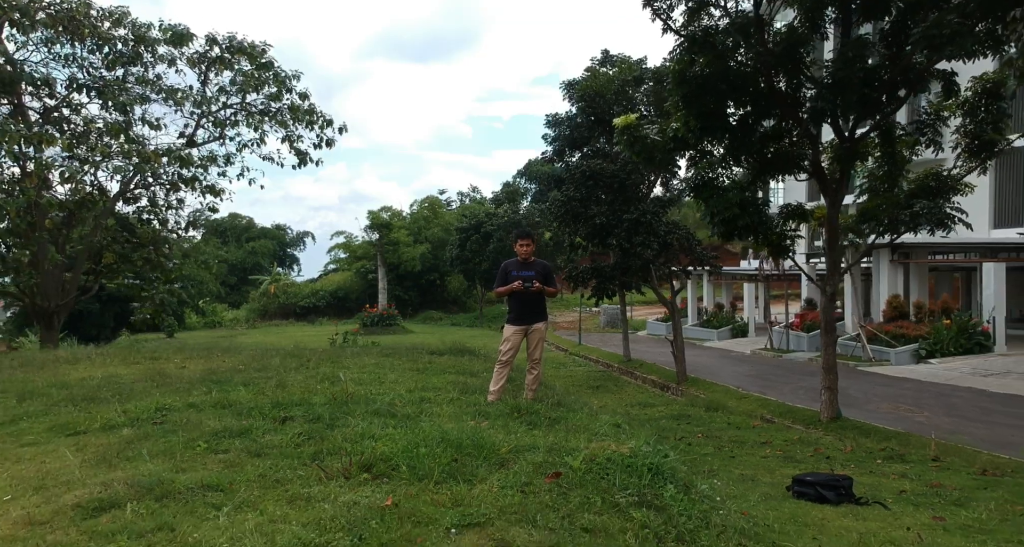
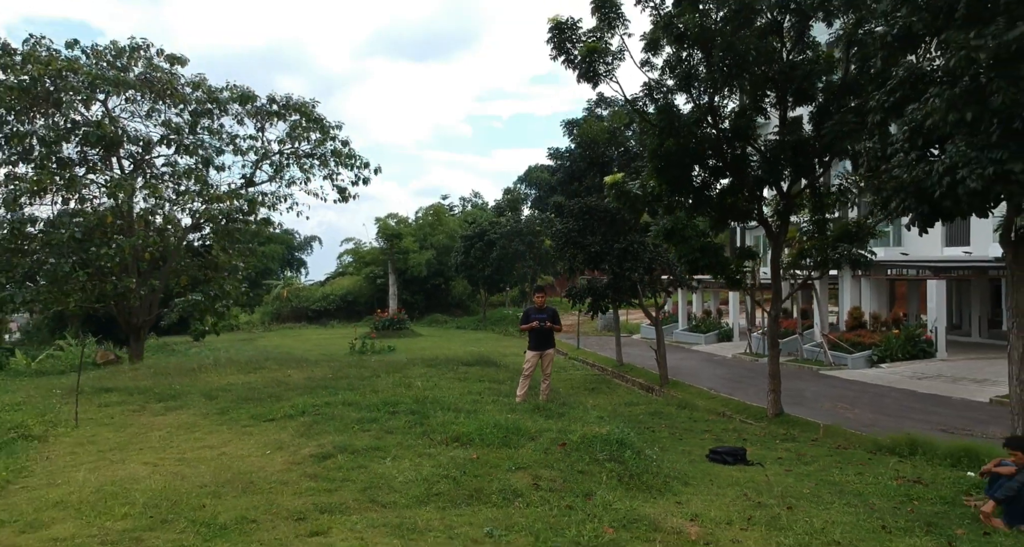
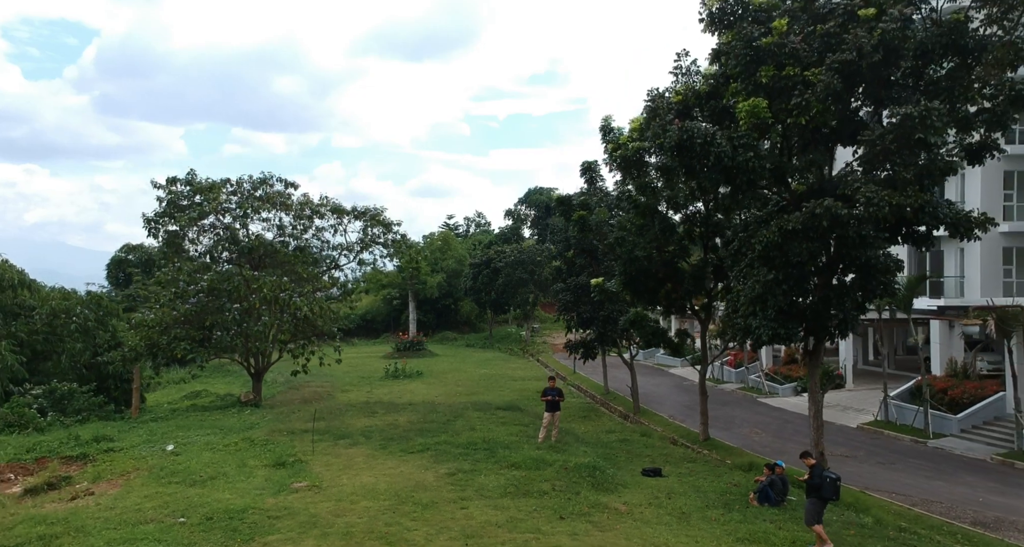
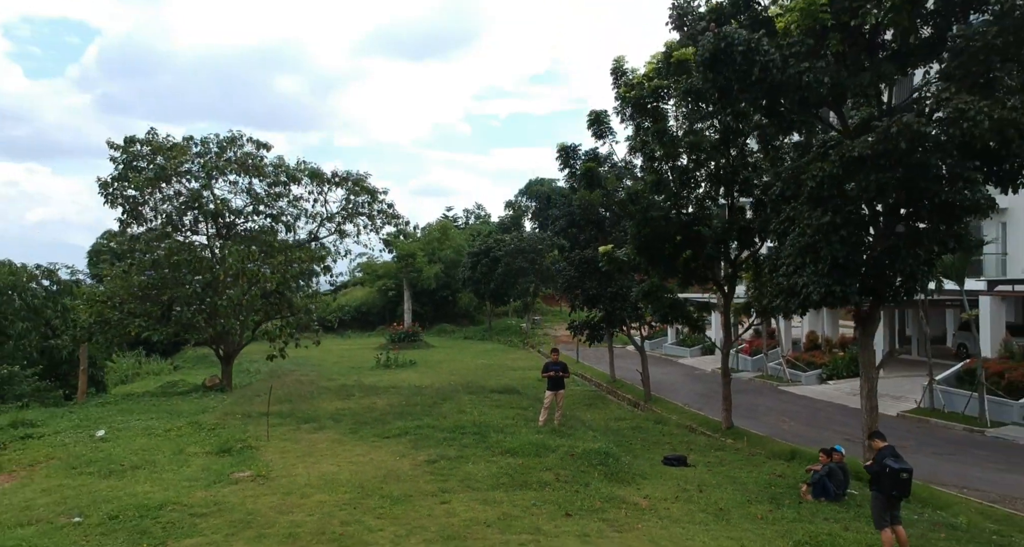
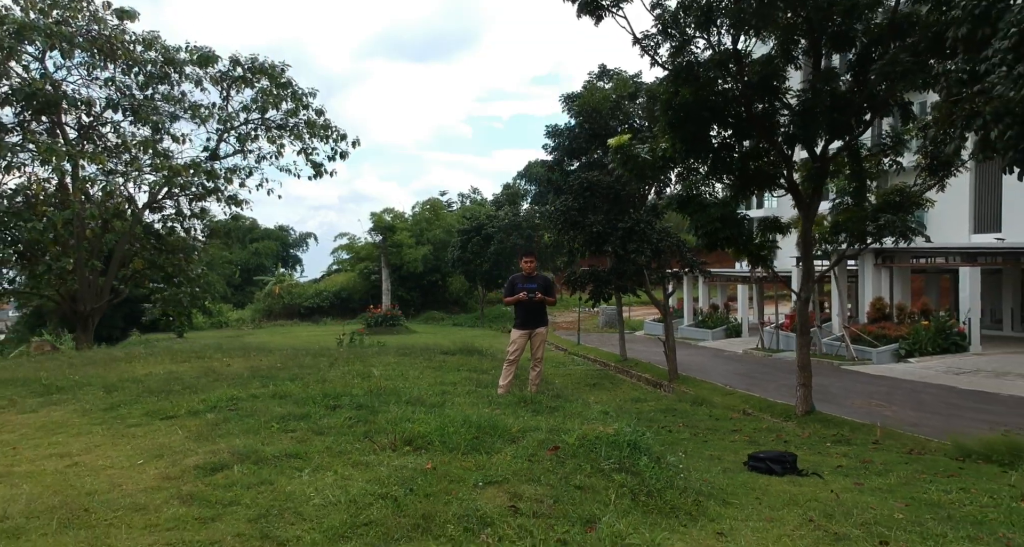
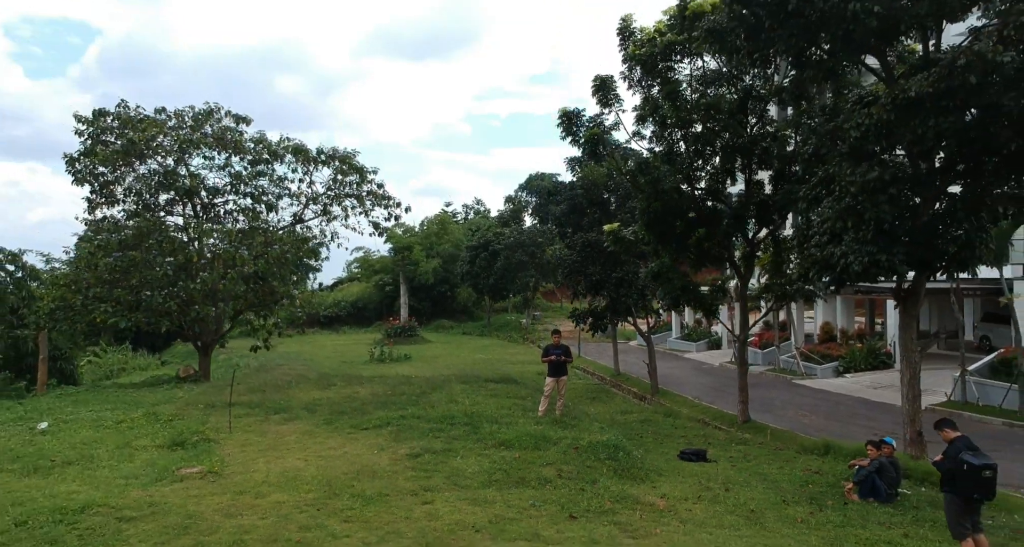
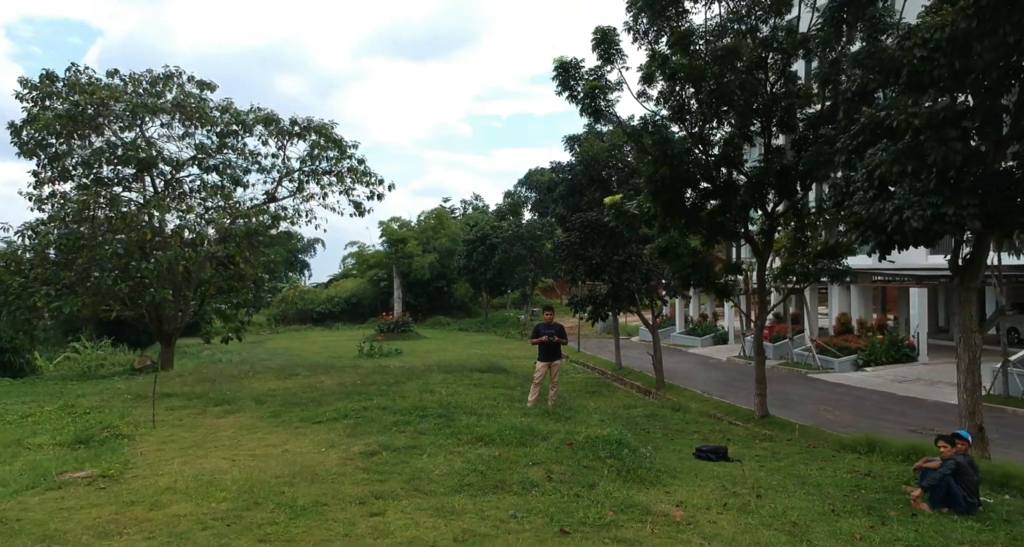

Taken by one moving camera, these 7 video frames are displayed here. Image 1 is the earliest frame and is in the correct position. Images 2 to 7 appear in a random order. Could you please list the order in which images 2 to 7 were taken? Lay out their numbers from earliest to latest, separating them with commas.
5, 2, 7, 6, 4, 3
